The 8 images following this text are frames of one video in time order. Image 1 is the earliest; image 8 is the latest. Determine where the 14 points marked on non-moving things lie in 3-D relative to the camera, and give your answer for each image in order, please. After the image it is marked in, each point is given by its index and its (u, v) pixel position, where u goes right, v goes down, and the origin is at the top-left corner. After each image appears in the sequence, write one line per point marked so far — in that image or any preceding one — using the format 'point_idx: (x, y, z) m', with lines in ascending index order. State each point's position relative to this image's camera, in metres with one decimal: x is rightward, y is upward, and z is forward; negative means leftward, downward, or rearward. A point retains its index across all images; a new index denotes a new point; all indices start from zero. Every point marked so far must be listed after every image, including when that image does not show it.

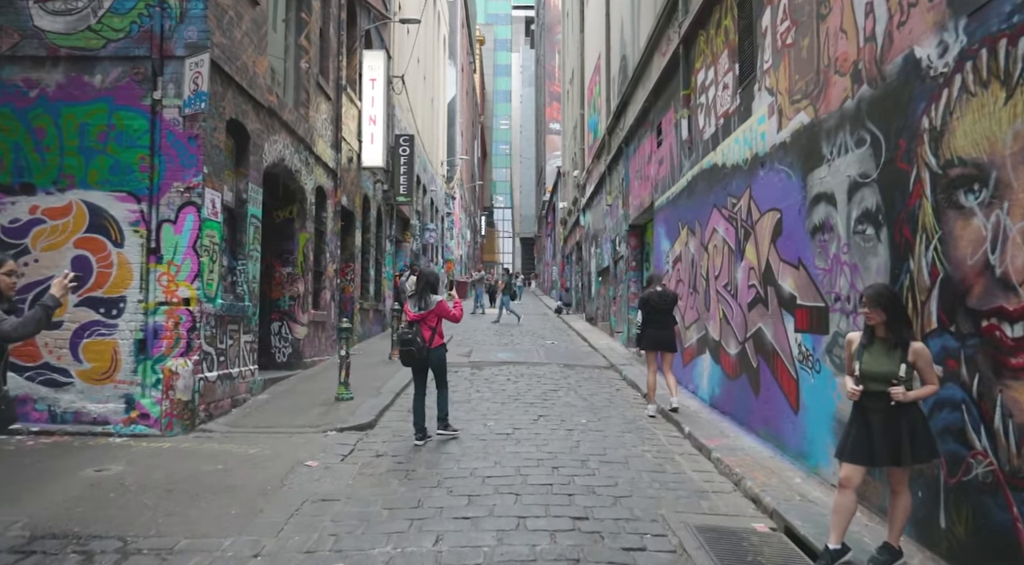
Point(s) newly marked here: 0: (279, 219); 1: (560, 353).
0: (-3.9, +1.0, +11.3) m
1: (+1.0, -1.4, +14.1) m
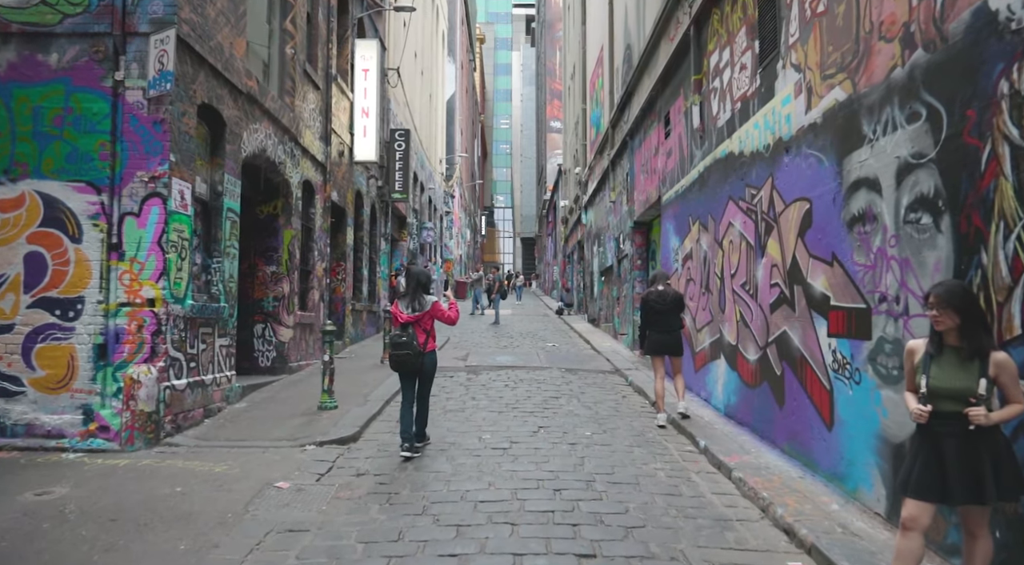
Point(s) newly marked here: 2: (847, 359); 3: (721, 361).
0: (-3.9, +1.1, +10.6) m
1: (+1.0, -1.4, +13.4) m
2: (+2.4, -0.6, +5.0) m
3: (+2.5, -0.9, +8.1) m
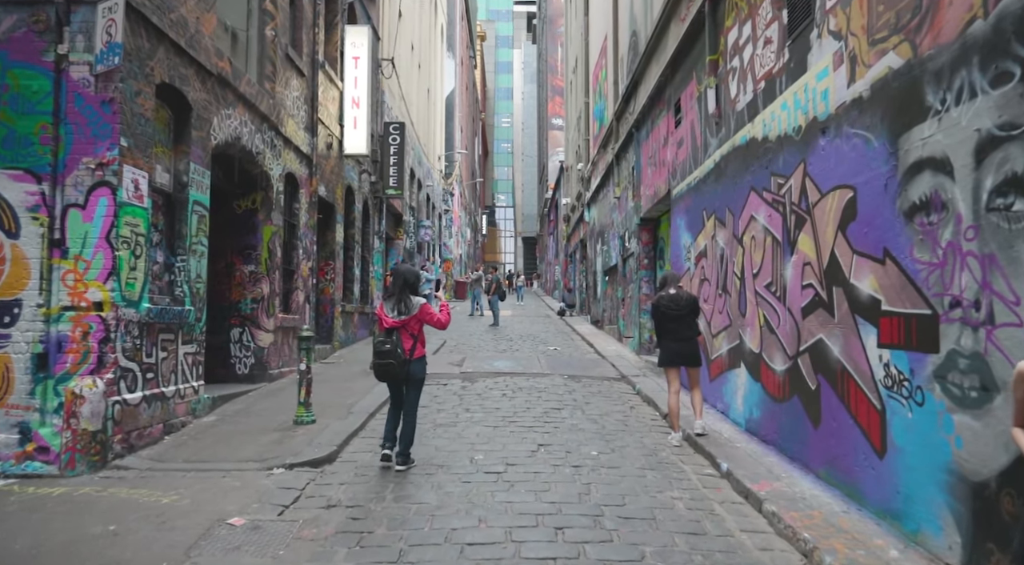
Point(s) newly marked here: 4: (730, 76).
0: (-3.9, +1.0, +9.8) m
1: (+1.0, -1.4, +12.6) m
2: (+2.4, -0.6, +4.2) m
3: (+2.5, -0.9, +7.3) m
4: (+2.5, +2.4, +7.7) m
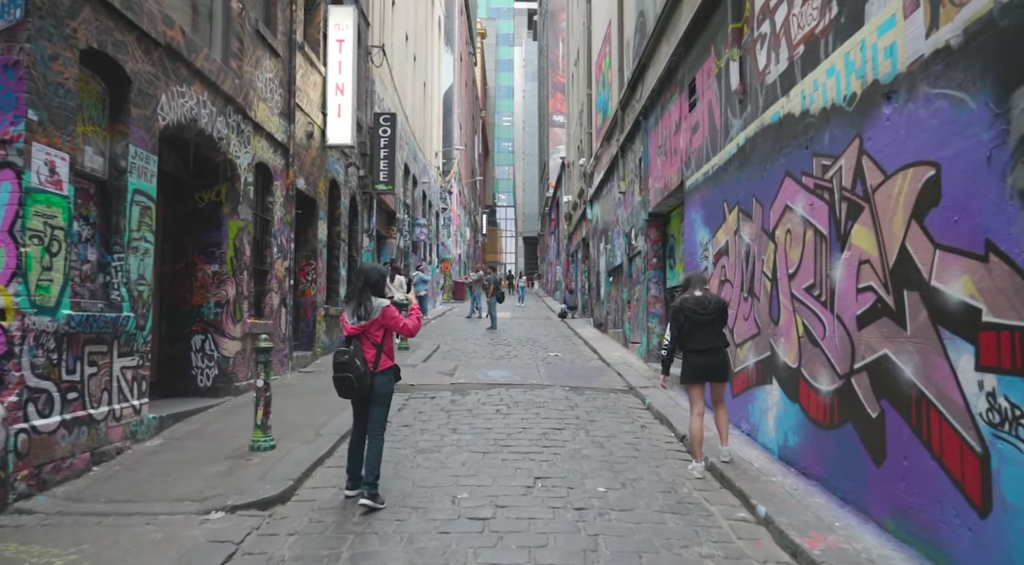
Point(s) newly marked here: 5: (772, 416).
0: (-4.0, +1.0, +8.8) m
1: (+0.9, -1.5, +11.6) m
2: (+2.3, -0.6, +3.1) m
3: (+2.4, -1.0, +6.2) m
4: (+2.4, +2.3, +6.7) m
5: (+2.4, -1.2, +6.2) m
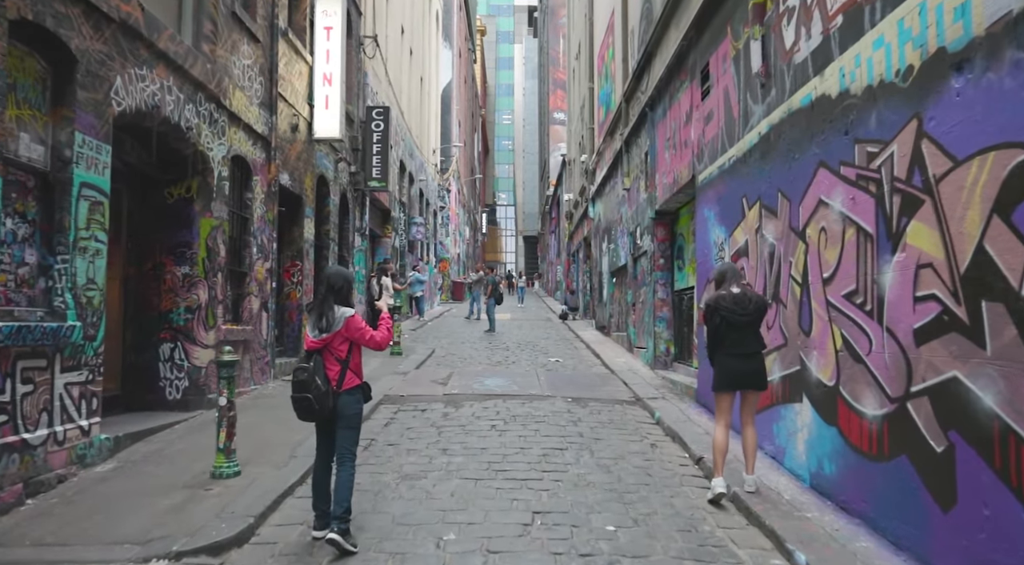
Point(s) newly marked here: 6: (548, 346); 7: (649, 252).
0: (-4.0, +1.0, +8.0) m
1: (+0.9, -1.5, +10.8) m
2: (+2.3, -0.6, +2.4) m
3: (+2.4, -1.0, +5.5) m
4: (+2.4, +2.3, +5.9) m
5: (+2.3, -1.3, +5.5) m
6: (+0.8, -1.4, +15.3) m
7: (+2.4, +0.5, +12.0) m
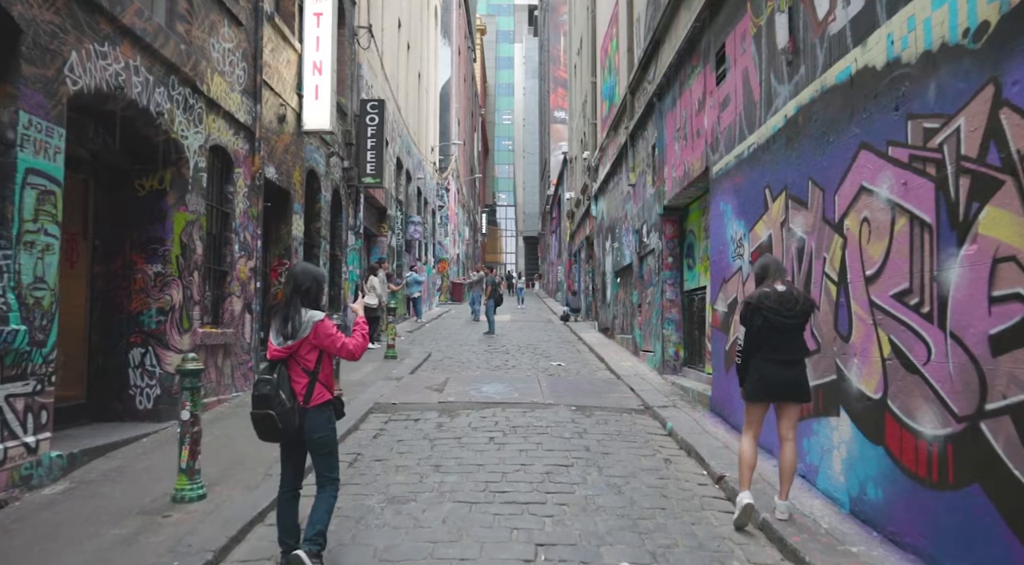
0: (-4.0, +1.0, +7.4) m
1: (+0.9, -1.5, +10.2) m
2: (+2.3, -0.6, +1.7) m
3: (+2.4, -1.0, +4.8) m
4: (+2.4, +2.3, +5.3) m
5: (+2.3, -1.2, +4.8) m
6: (+0.8, -1.4, +14.7) m
7: (+2.4, +0.5, +11.4) m
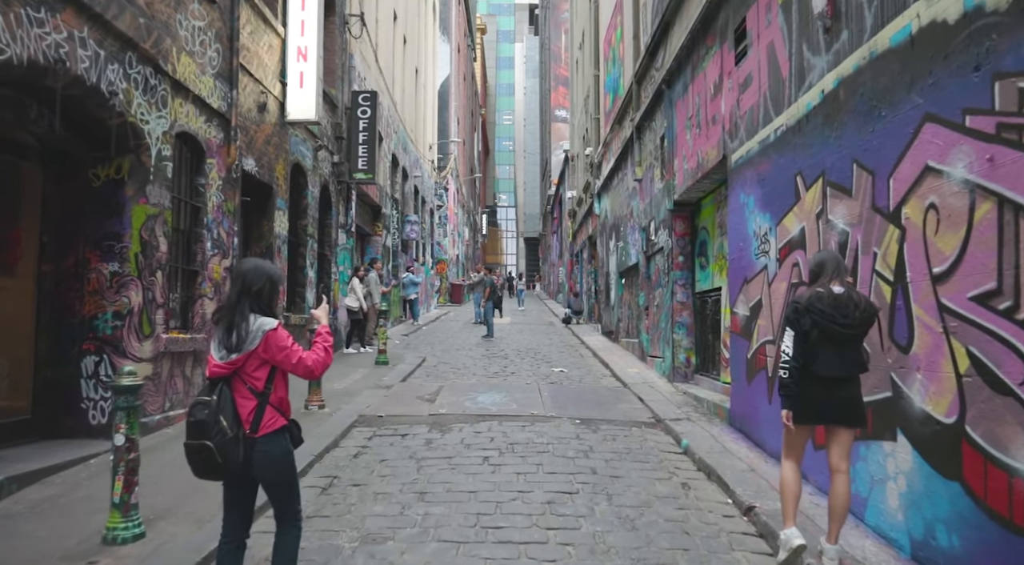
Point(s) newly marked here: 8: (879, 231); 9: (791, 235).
0: (-4.0, +1.0, +6.6) m
1: (+0.9, -1.5, +9.4) m
2: (+2.3, -0.6, +1.0) m
3: (+2.3, -1.0, +4.1) m
4: (+2.3, +2.3, +4.5) m
5: (+2.3, -1.2, +4.1) m
6: (+0.8, -1.5, +13.9) m
7: (+2.4, +0.5, +10.6) m
8: (+2.3, +0.3, +4.4) m
9: (+2.4, +0.4, +5.7) m
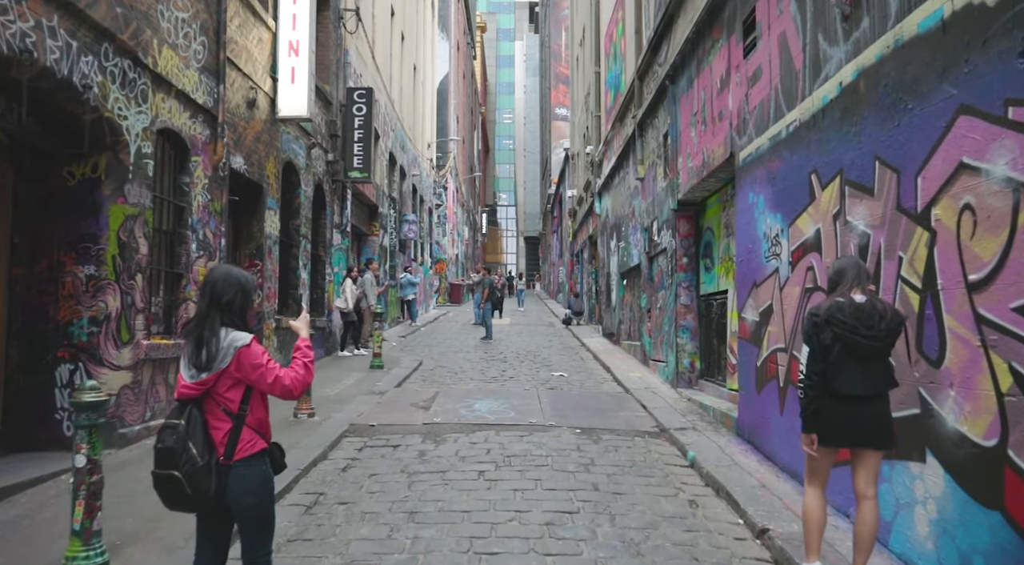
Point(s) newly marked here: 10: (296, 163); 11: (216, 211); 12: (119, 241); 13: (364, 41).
0: (-4.1, +0.9, +6.3) m
1: (+0.8, -1.5, +9.1) m
2: (+2.2, -0.7, +0.6) m
3: (+2.3, -1.0, +3.7) m
4: (+2.3, +2.3, +4.2) m
5: (+2.3, -1.3, +3.7) m
6: (+0.8, -1.5, +13.6) m
7: (+2.4, +0.5, +10.3) m
8: (+2.3, +0.3, +4.0) m
9: (+2.3, +0.4, +5.4) m
10: (-3.6, +2.0, +11.4) m
11: (-3.6, +0.9, +8.4) m
12: (-3.7, +0.4, +6.4) m
13: (-3.5, +5.7, +16.1) m
